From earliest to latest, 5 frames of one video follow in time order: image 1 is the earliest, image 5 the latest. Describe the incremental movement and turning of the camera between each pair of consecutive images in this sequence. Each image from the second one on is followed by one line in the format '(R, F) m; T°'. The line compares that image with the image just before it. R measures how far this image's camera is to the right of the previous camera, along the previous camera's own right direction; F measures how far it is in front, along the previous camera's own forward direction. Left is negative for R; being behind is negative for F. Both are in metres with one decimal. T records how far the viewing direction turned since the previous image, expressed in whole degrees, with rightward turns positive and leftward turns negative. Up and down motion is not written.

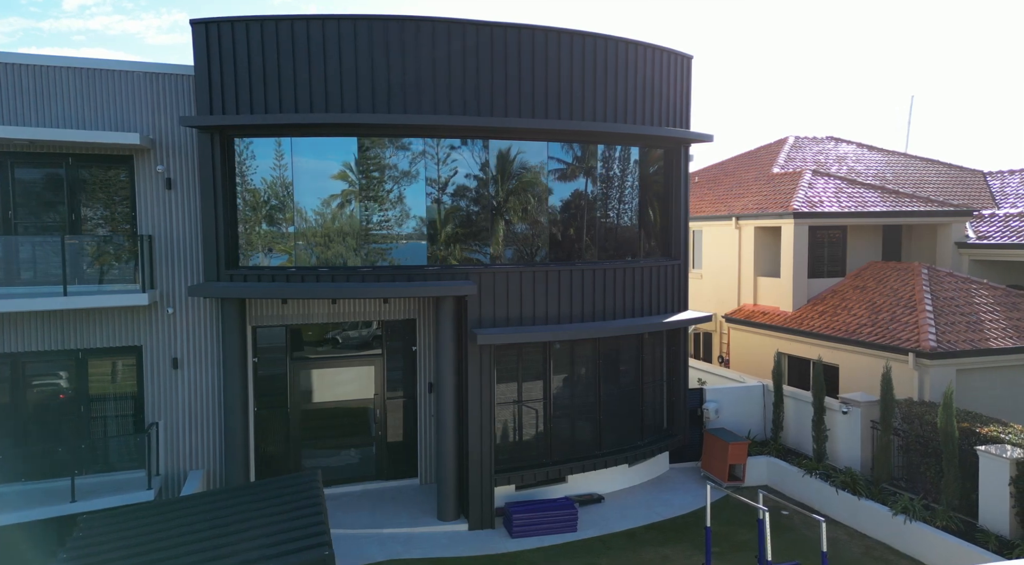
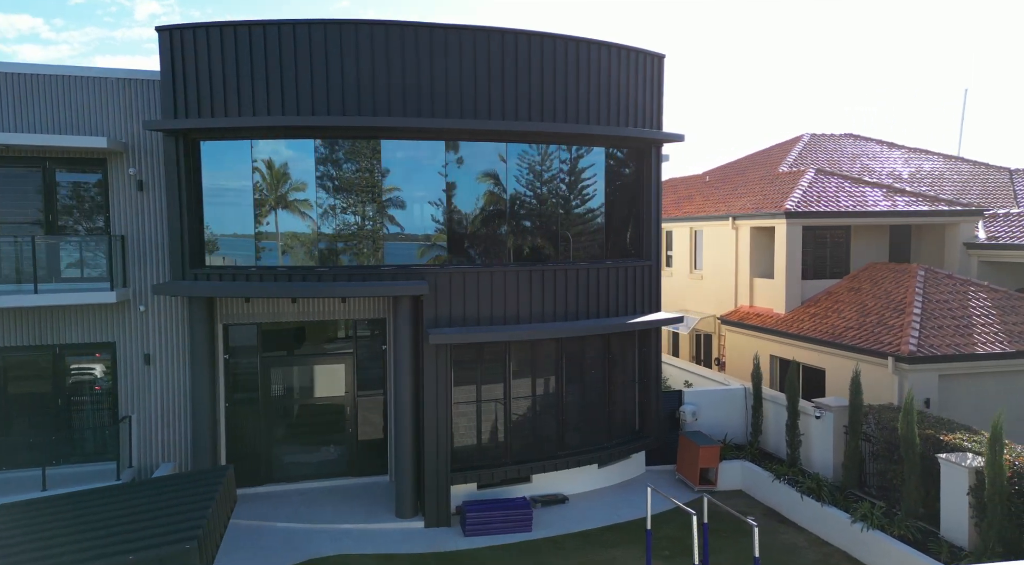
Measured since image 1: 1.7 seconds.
(+1.2, 0.0) m; -3°
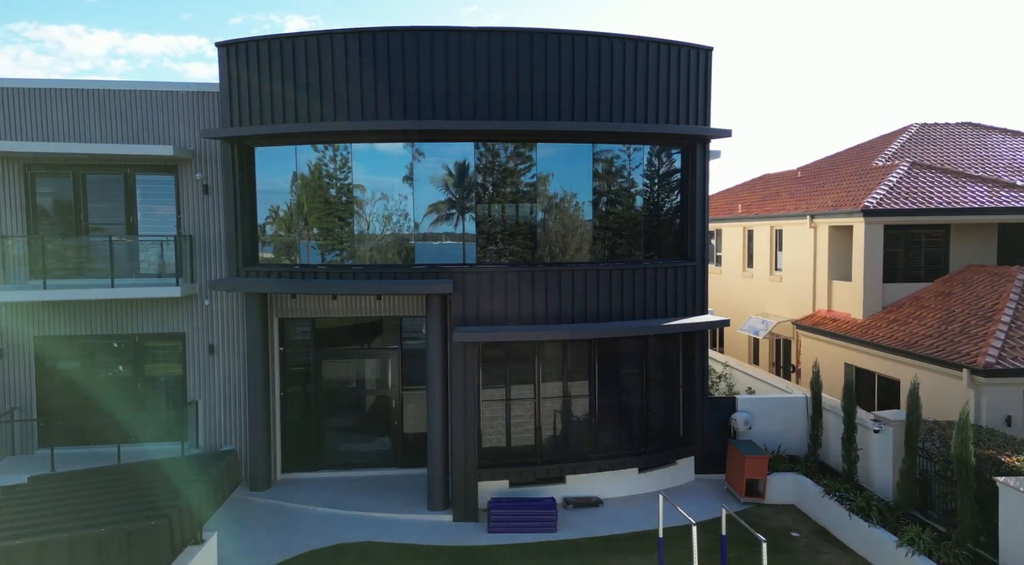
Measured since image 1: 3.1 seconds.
(+1.1, +0.1) m; -9°
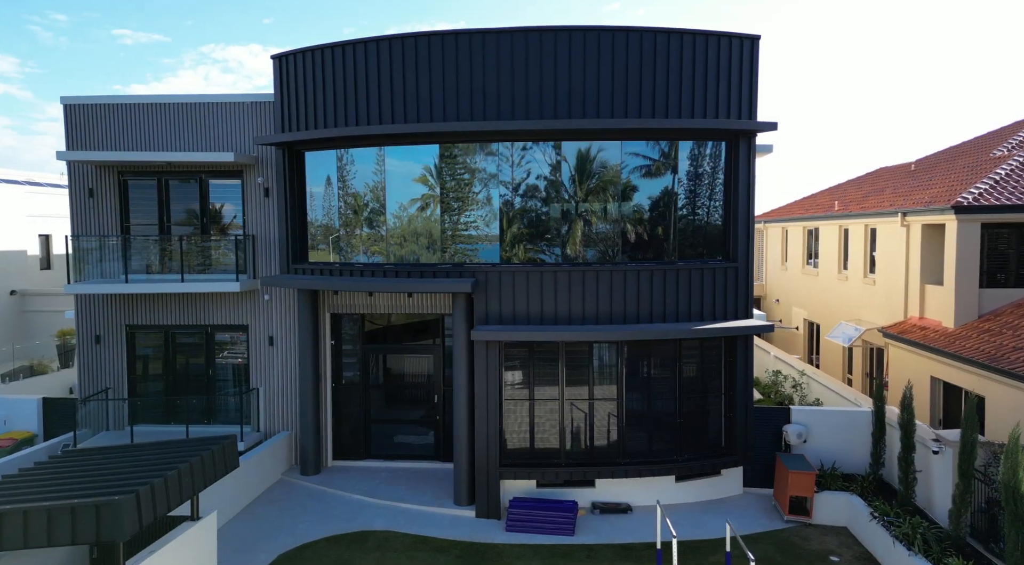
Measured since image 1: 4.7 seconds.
(+1.3, +0.1) m; -10°
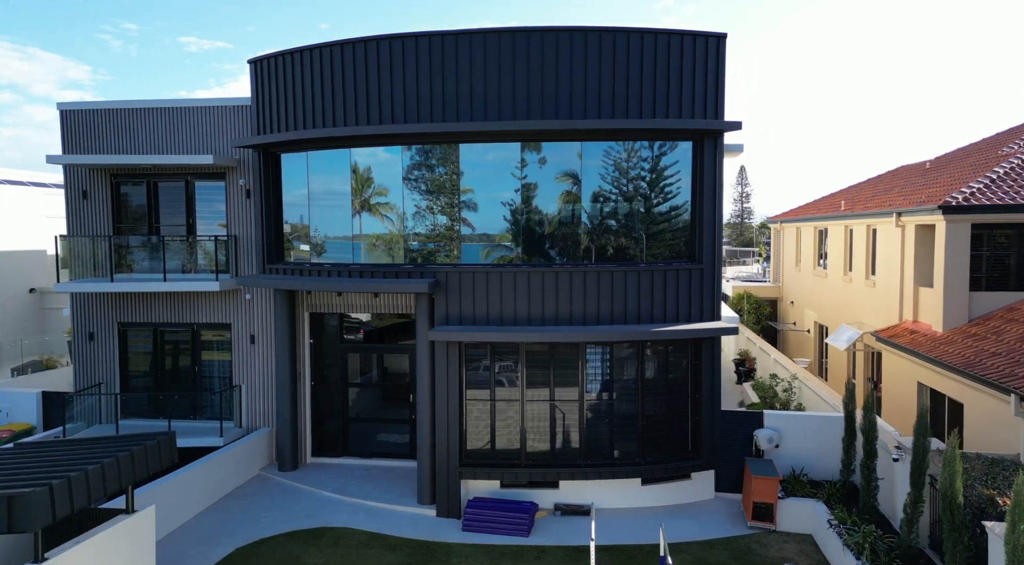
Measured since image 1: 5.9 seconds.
(+1.1, -0.1) m; -3°
